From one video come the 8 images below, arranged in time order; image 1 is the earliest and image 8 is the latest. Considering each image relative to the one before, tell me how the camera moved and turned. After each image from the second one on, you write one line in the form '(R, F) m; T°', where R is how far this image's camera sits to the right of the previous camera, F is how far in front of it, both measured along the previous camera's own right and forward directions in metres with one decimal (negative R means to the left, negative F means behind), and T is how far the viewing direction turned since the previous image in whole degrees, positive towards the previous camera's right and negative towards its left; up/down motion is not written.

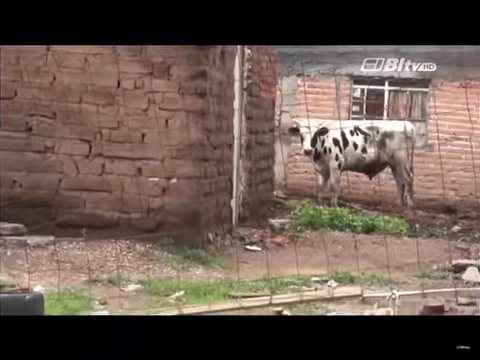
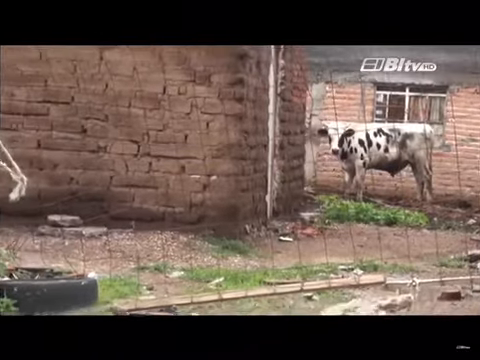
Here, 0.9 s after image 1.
(-0.1, -0.3) m; -1°
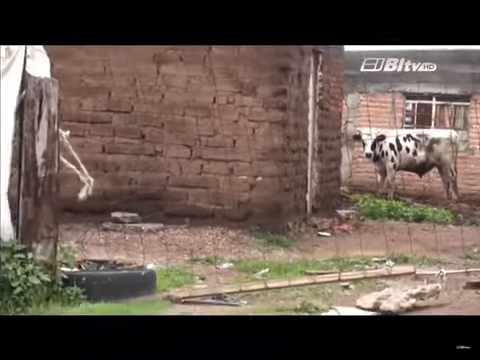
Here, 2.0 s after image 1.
(-0.2, -0.4) m; -1°
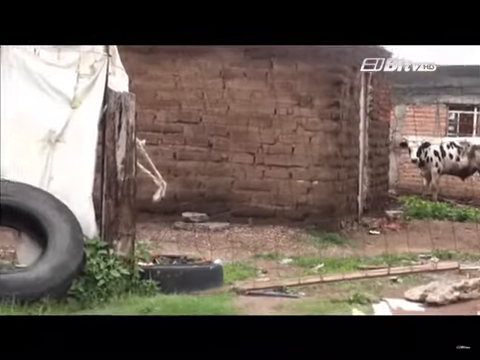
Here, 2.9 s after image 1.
(-0.2, -0.4) m; -2°
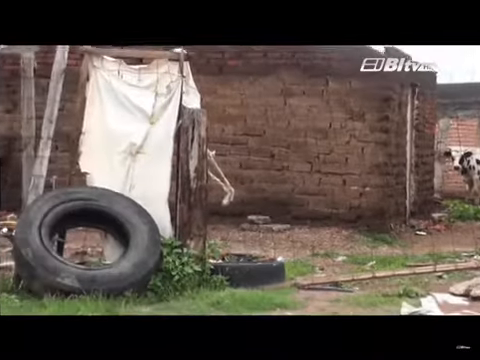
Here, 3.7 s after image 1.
(-0.1, -0.5) m; -3°
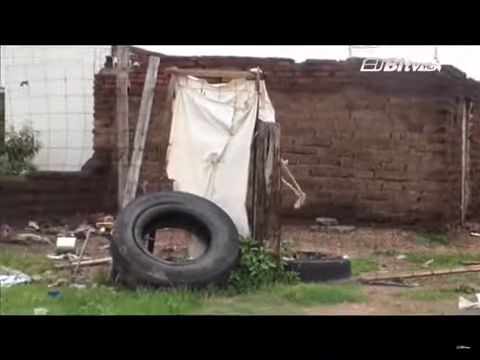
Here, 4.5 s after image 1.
(0.0, -0.6) m; -6°
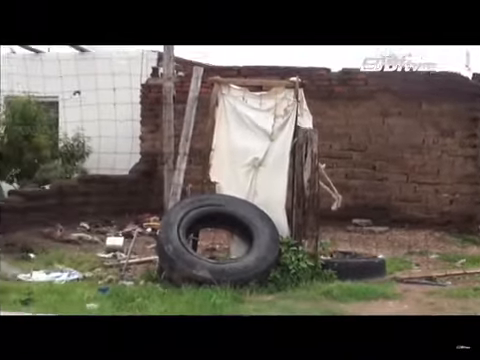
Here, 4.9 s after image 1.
(0.0, -0.3) m; -3°
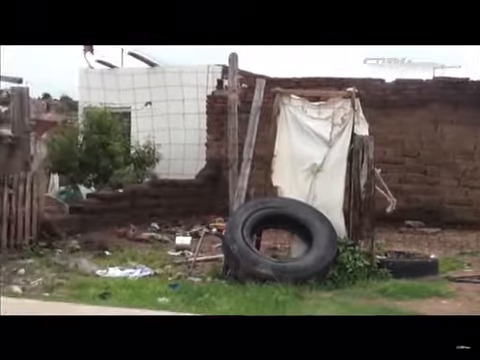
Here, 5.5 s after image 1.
(-0.1, -0.4) m; -4°
